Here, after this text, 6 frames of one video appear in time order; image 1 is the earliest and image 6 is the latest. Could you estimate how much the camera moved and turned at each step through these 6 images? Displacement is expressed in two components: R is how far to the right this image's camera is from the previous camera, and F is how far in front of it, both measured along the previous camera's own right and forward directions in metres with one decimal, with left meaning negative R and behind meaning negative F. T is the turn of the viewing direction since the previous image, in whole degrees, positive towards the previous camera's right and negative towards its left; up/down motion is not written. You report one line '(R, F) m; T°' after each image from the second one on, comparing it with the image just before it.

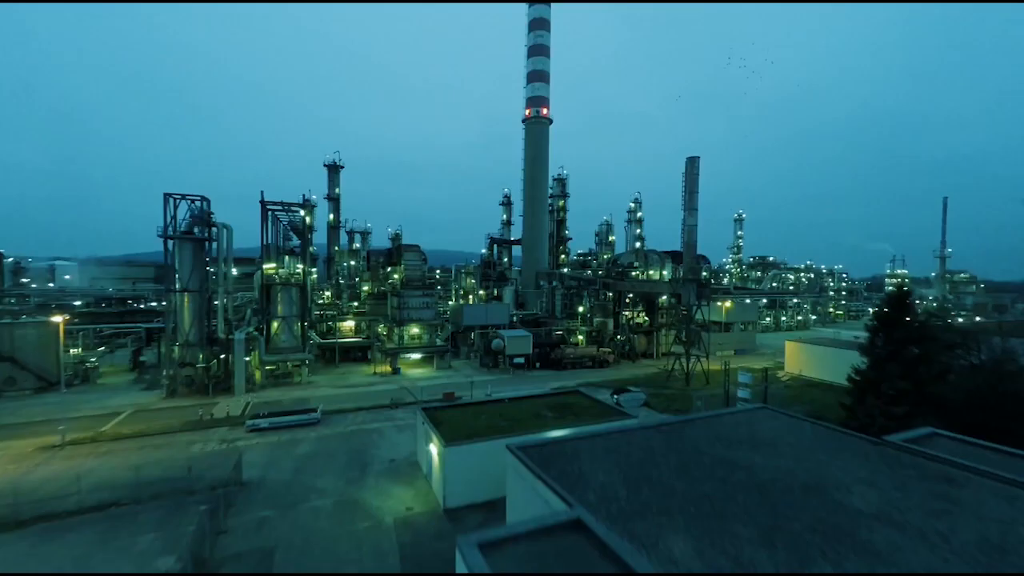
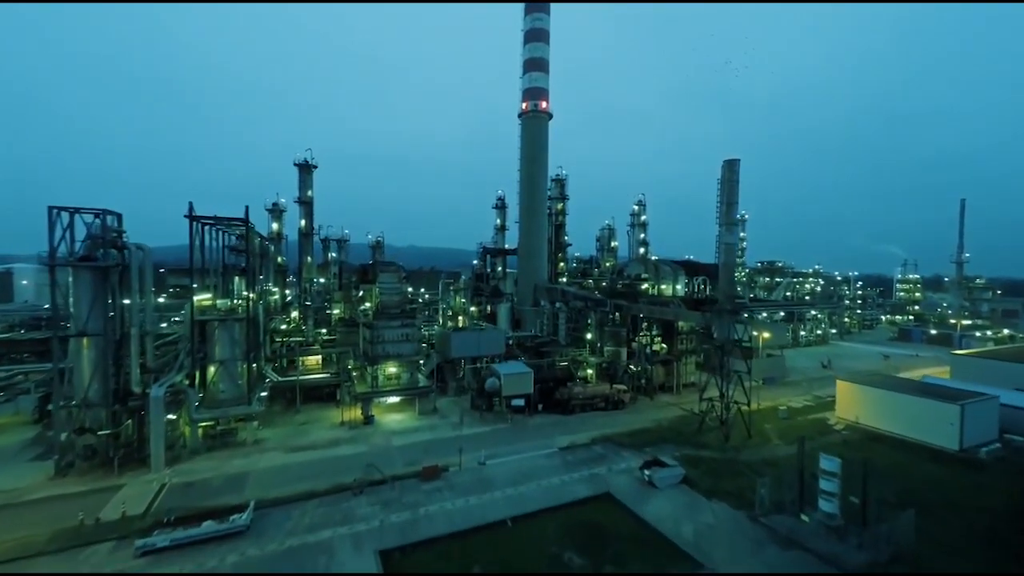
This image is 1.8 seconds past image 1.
(-0.3, +4.2) m; +1°
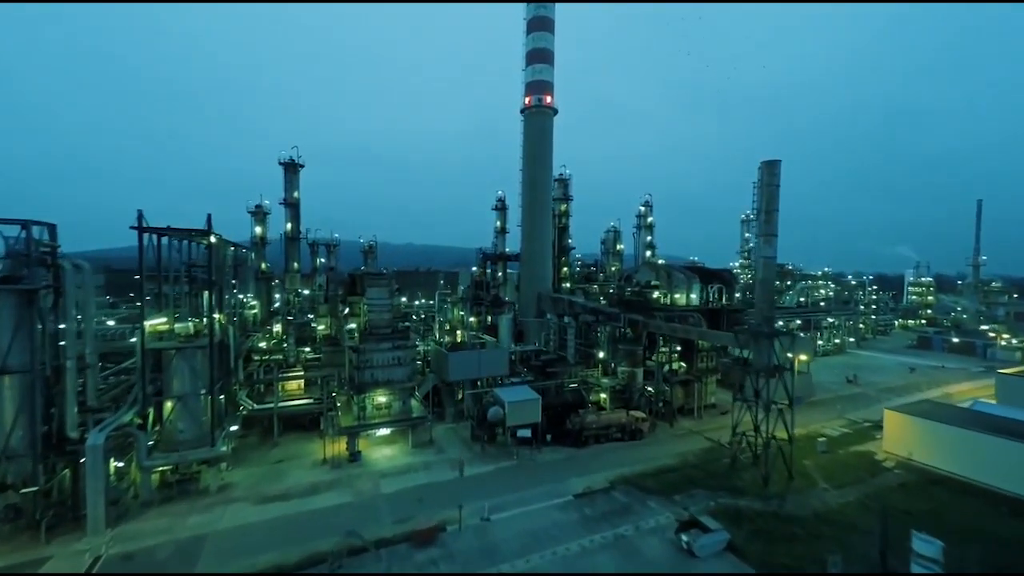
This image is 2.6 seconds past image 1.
(-0.4, +2.4) m; 0°
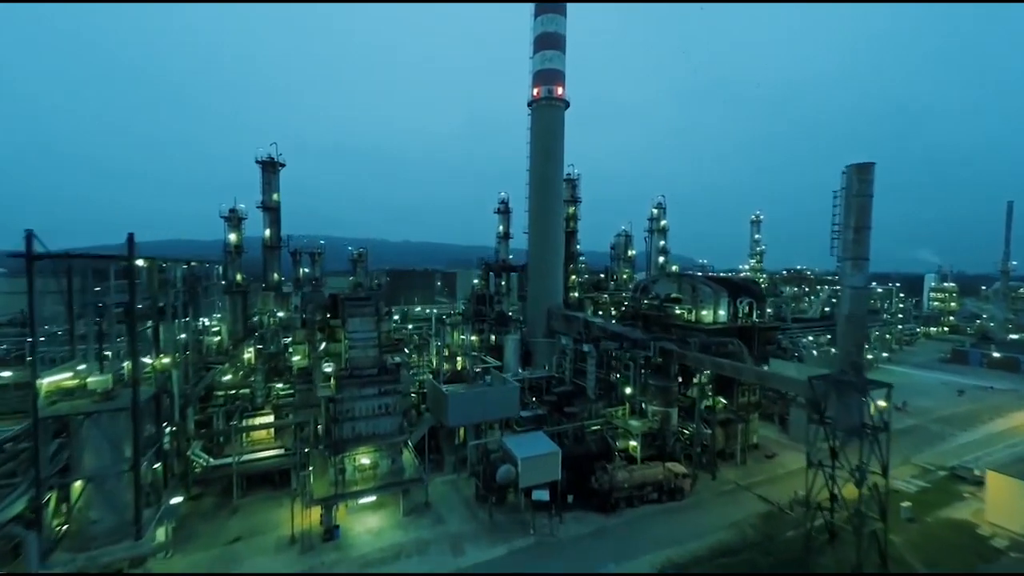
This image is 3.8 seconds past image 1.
(-0.6, +3.4) m; 0°
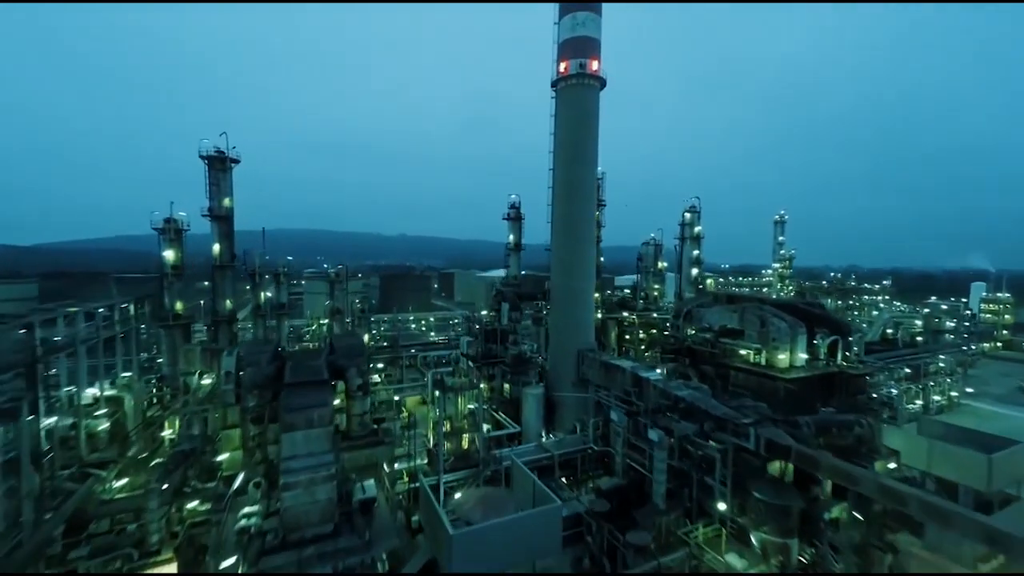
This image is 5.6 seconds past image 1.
(-1.2, +6.4) m; 0°
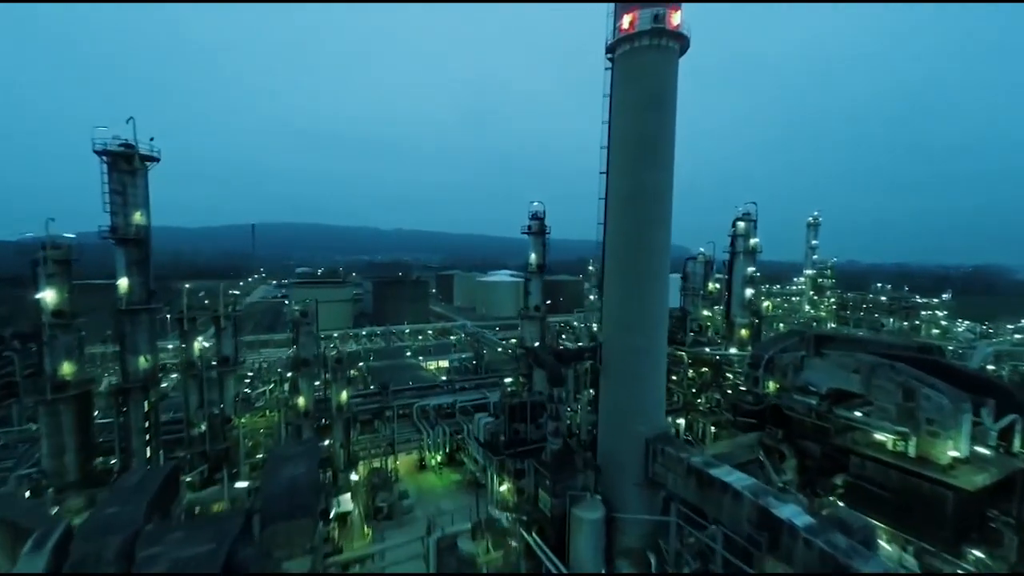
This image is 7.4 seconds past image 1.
(-1.5, +6.9) m; 0°
